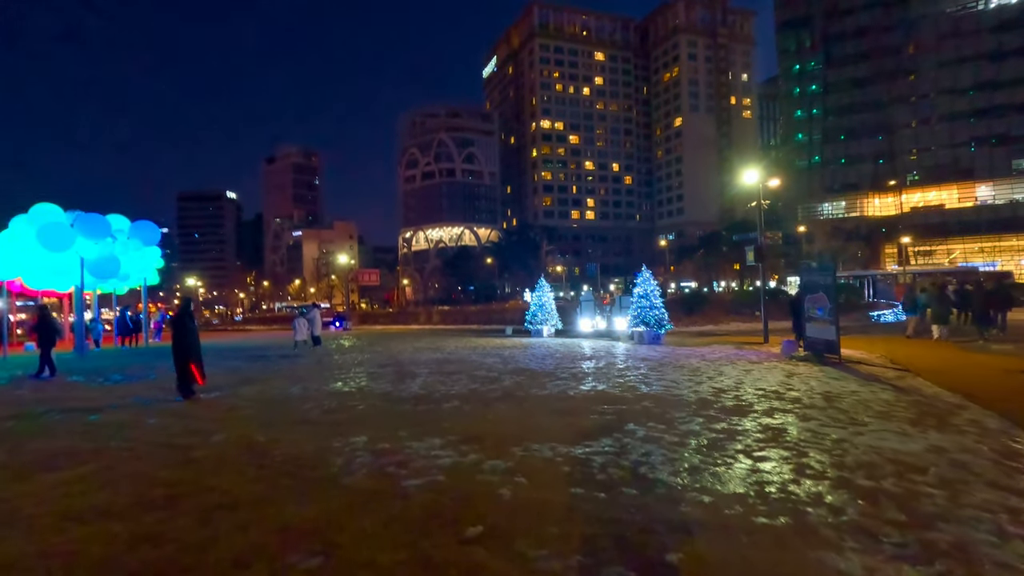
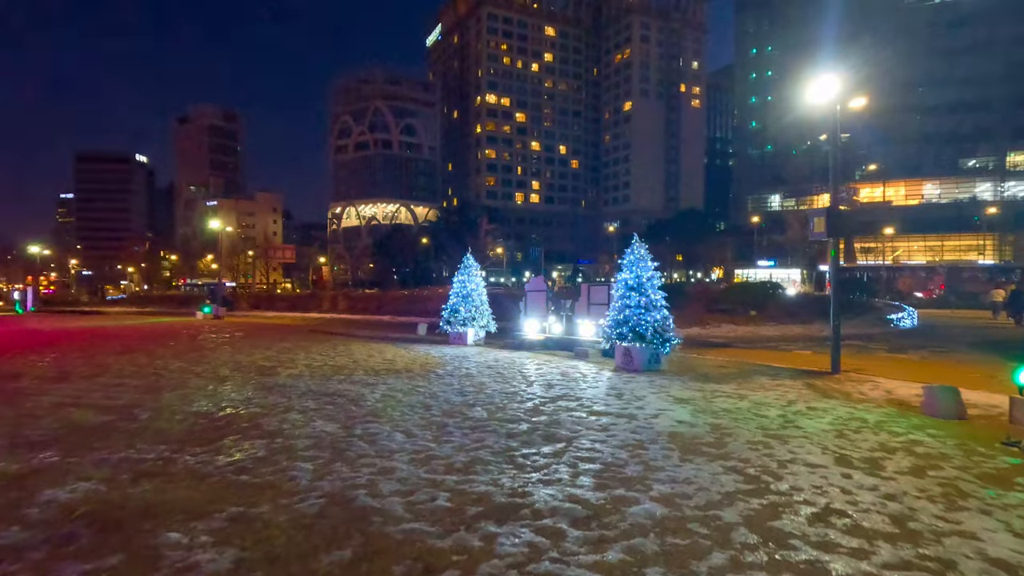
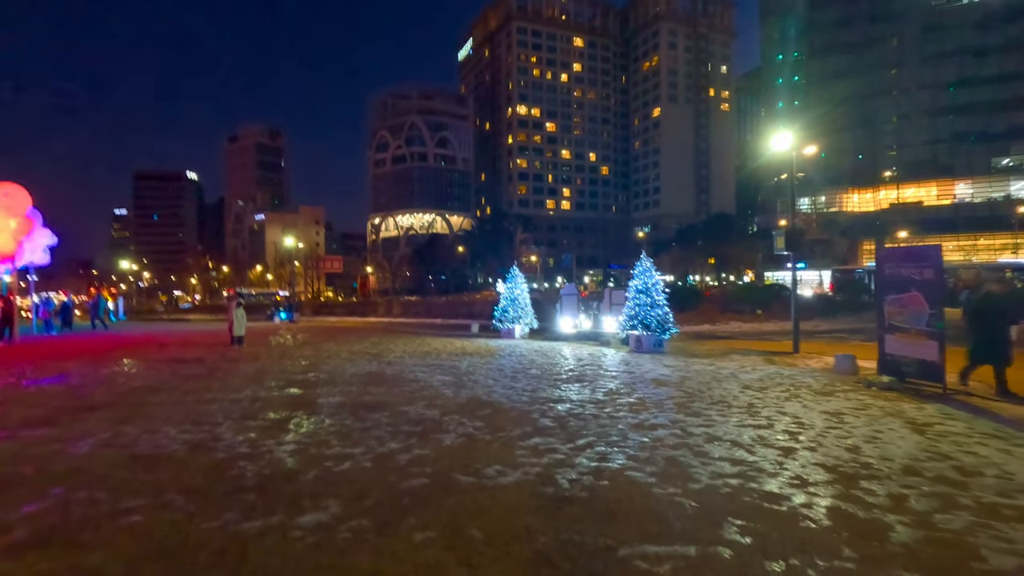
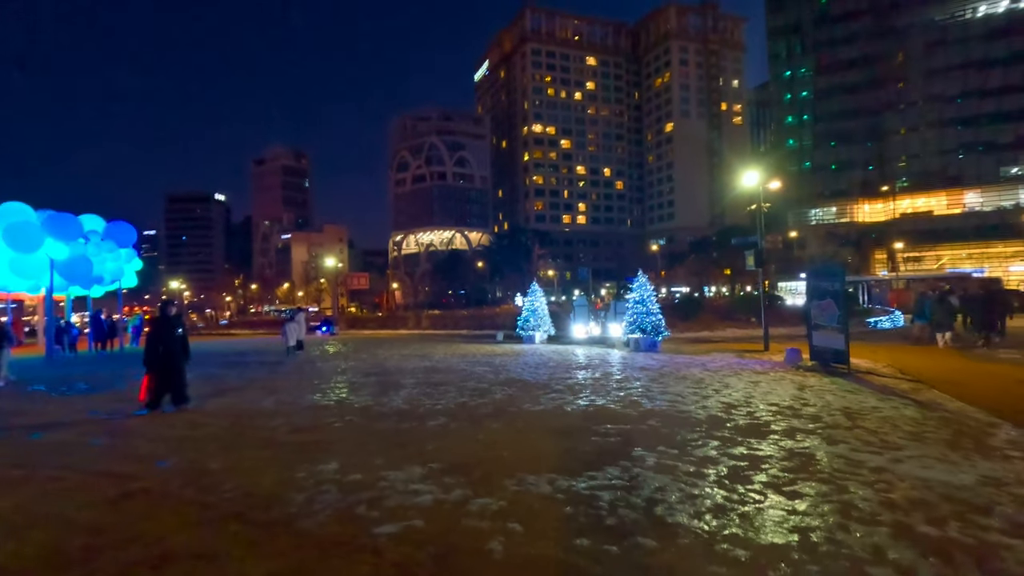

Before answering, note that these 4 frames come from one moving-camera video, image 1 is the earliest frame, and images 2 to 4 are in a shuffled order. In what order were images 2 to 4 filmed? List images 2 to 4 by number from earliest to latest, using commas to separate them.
4, 3, 2
